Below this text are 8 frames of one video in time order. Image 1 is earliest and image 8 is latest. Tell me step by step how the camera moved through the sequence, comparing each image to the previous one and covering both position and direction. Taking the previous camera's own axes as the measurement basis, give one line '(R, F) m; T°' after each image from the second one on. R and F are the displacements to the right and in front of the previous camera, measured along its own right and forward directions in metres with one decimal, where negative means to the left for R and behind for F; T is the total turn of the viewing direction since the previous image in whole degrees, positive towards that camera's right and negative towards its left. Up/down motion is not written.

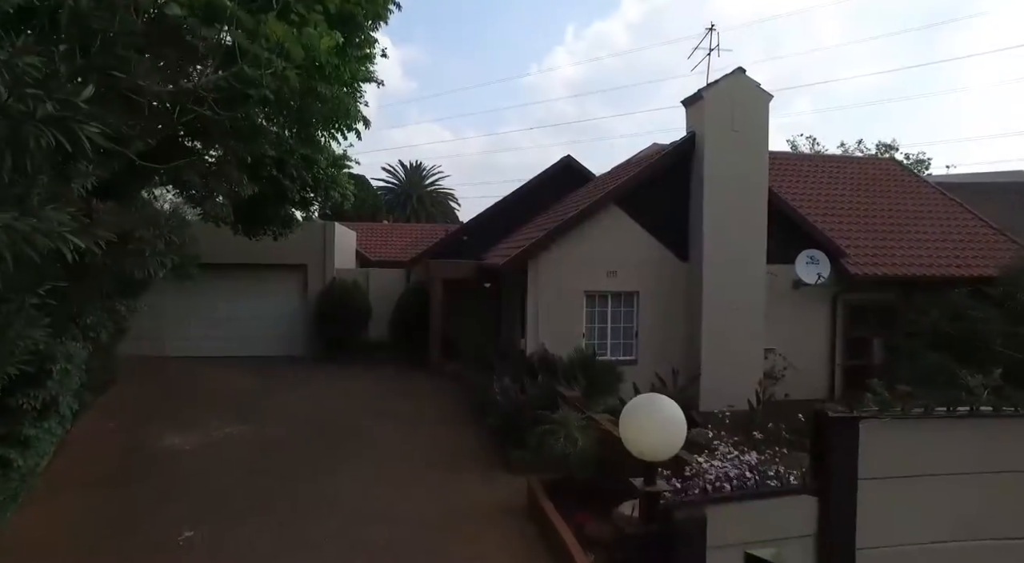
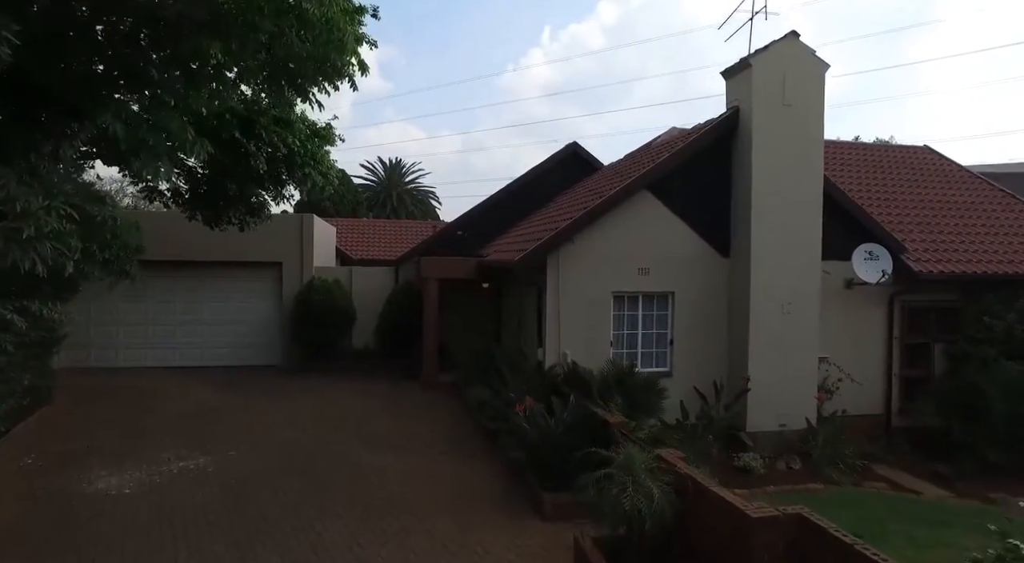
(-0.6, +1.9) m; +2°
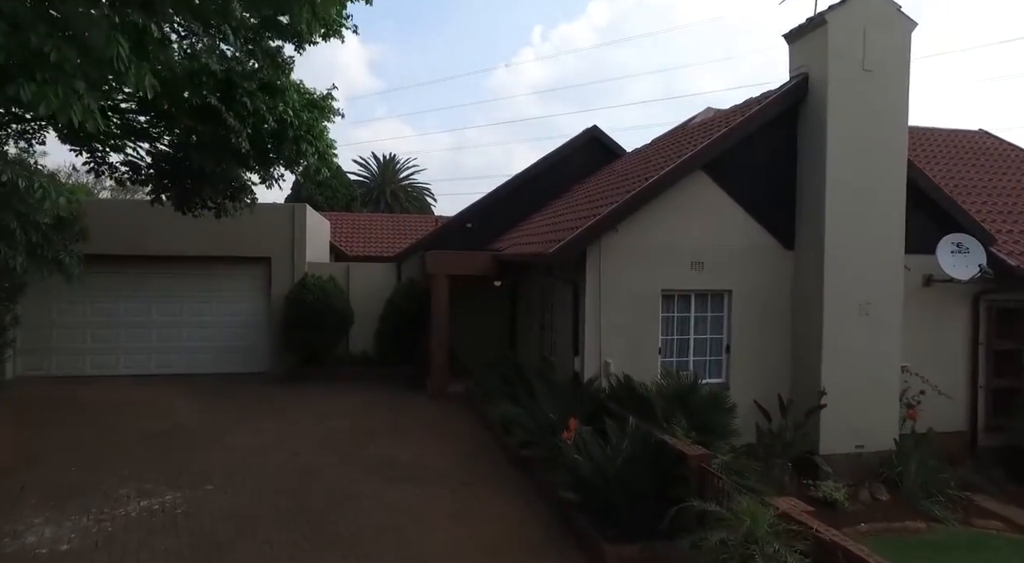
(-0.5, +1.7) m; +1°
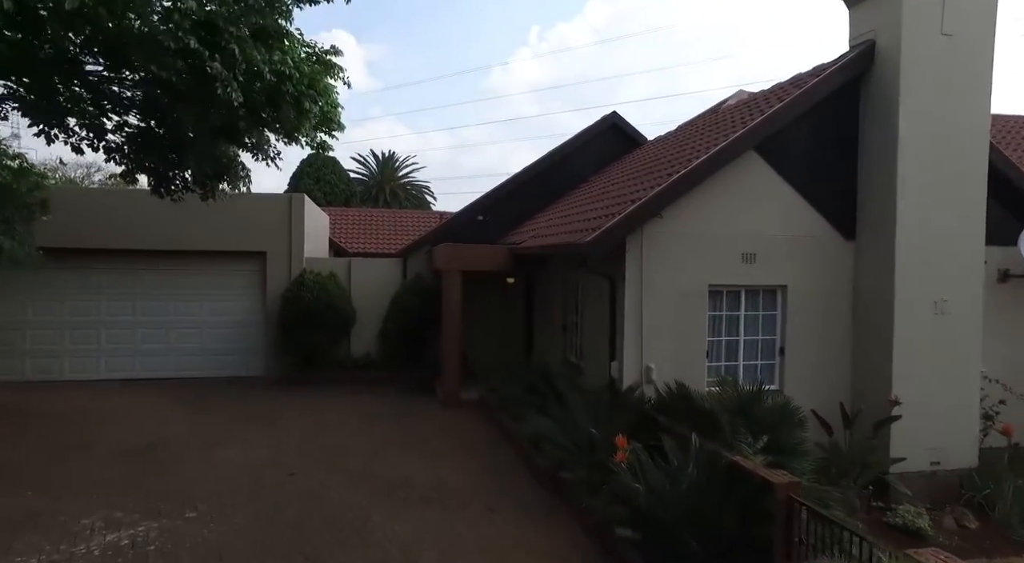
(-0.4, +1.1) m; 0°
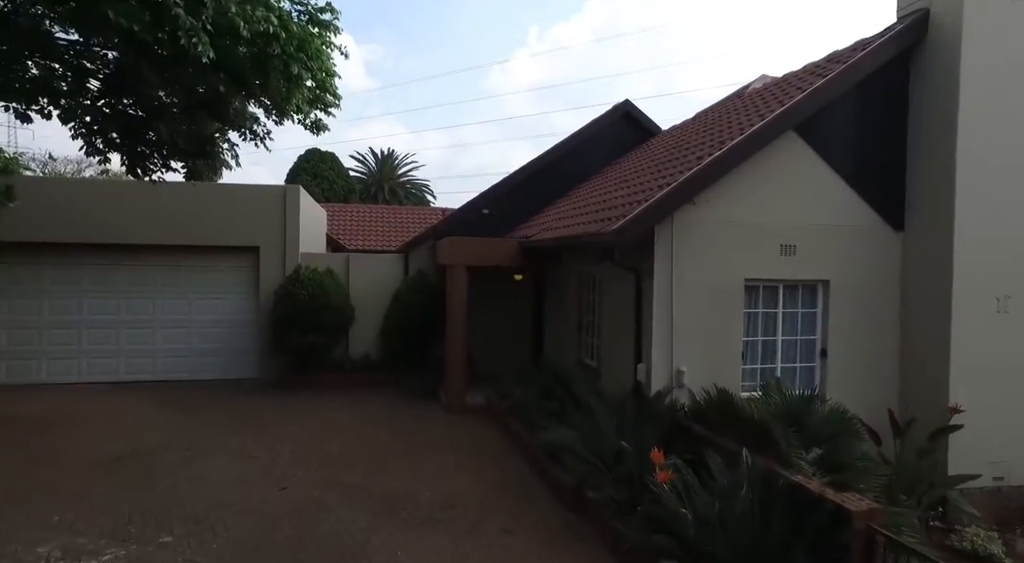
(-0.2, +0.8) m; 0°
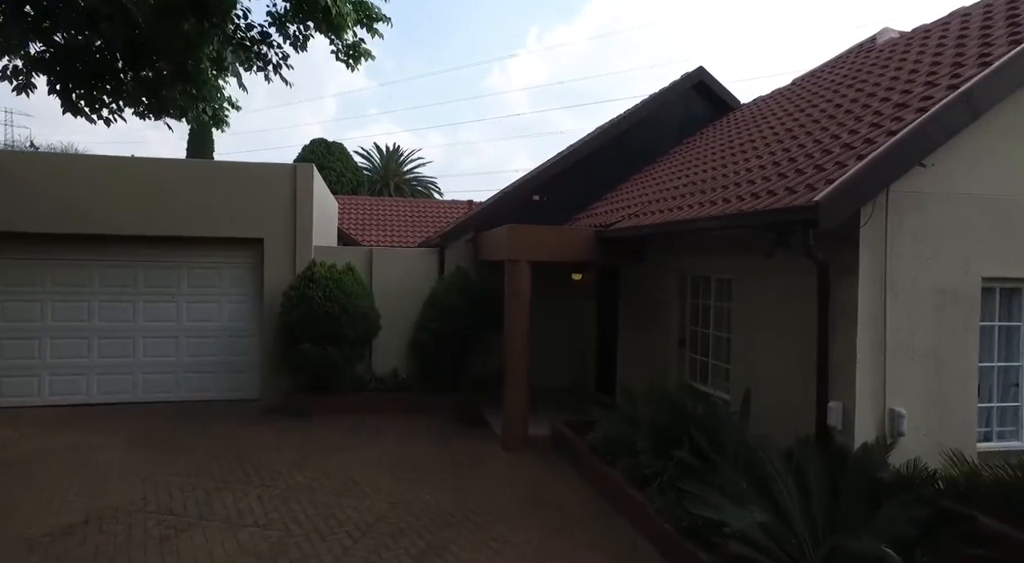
(-1.0, +2.3) m; 0°
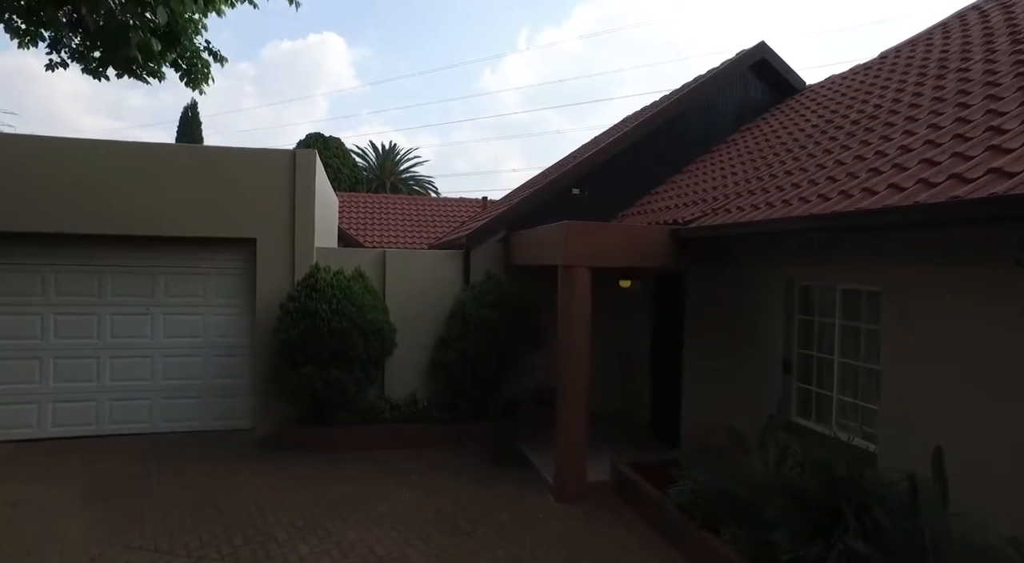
(-0.6, +1.7) m; +1°
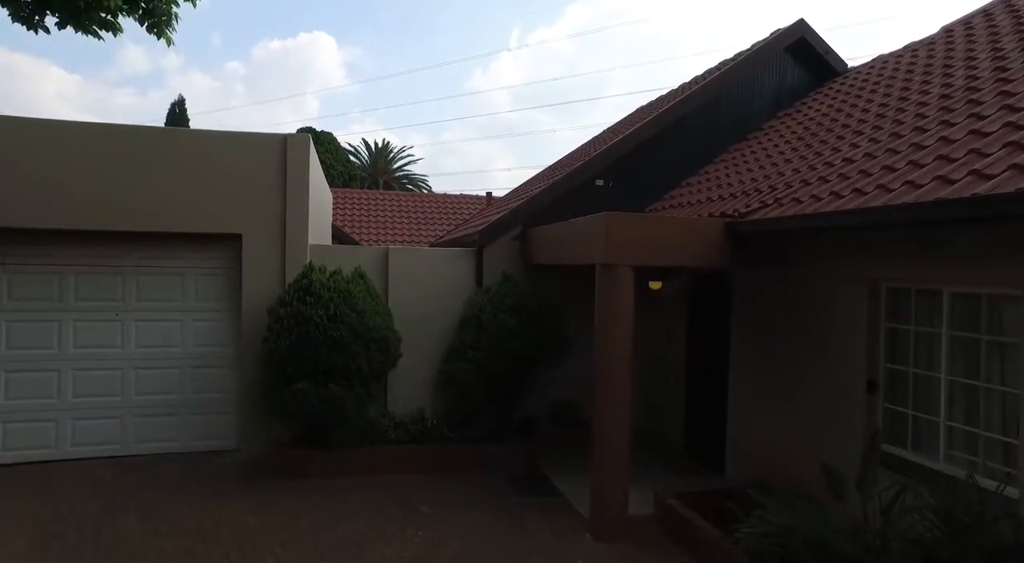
(-0.3, +1.0) m; +1°
